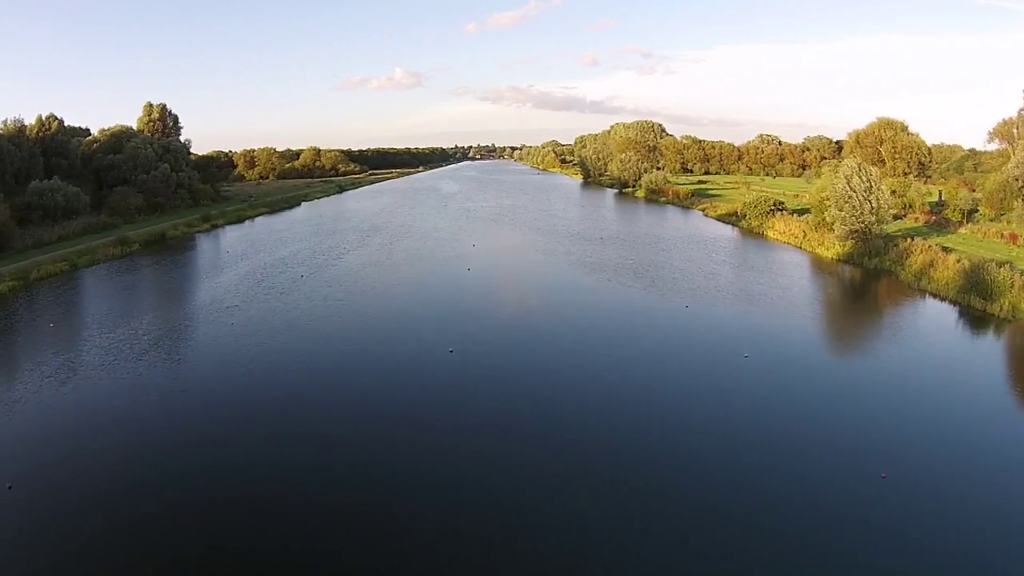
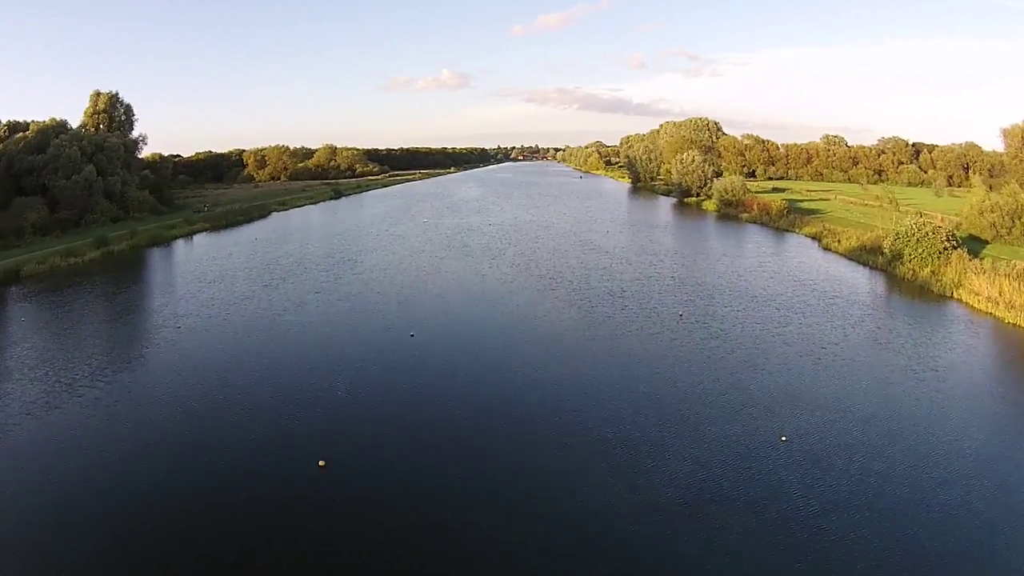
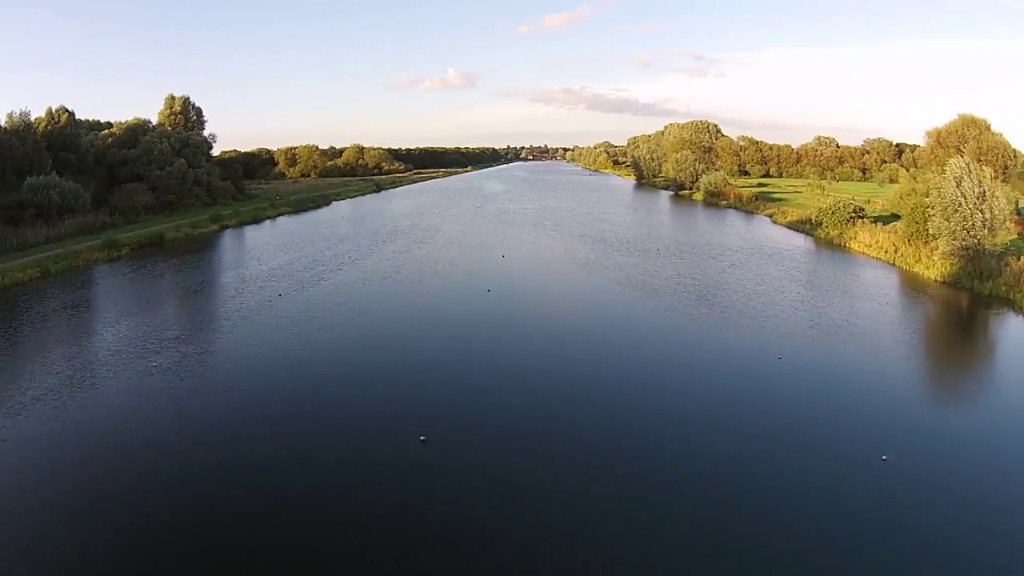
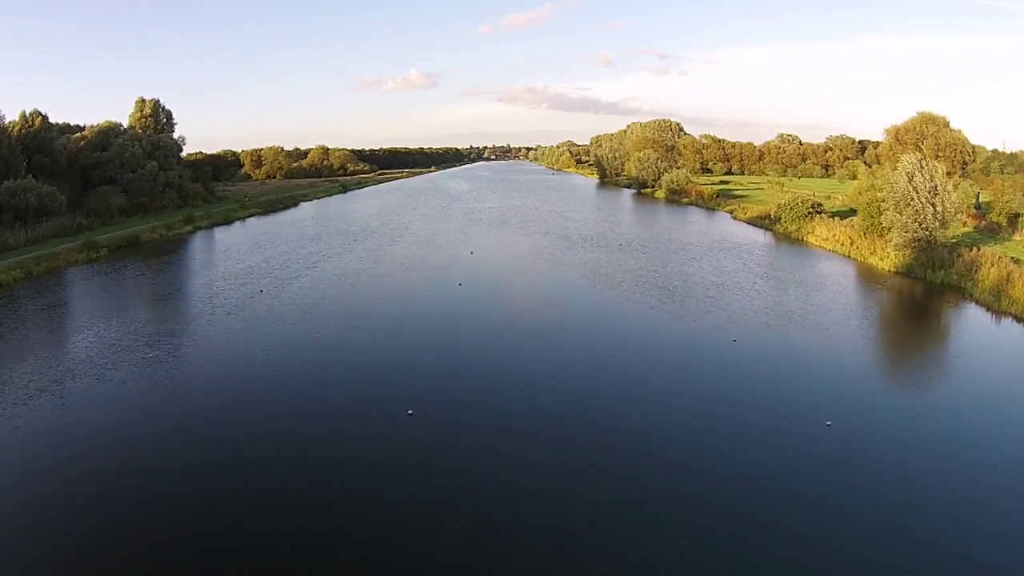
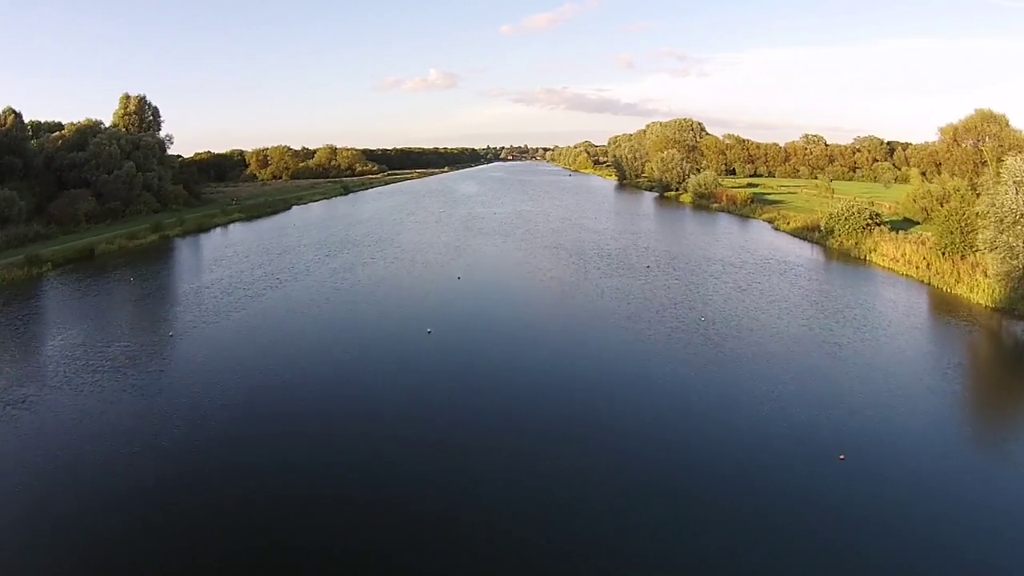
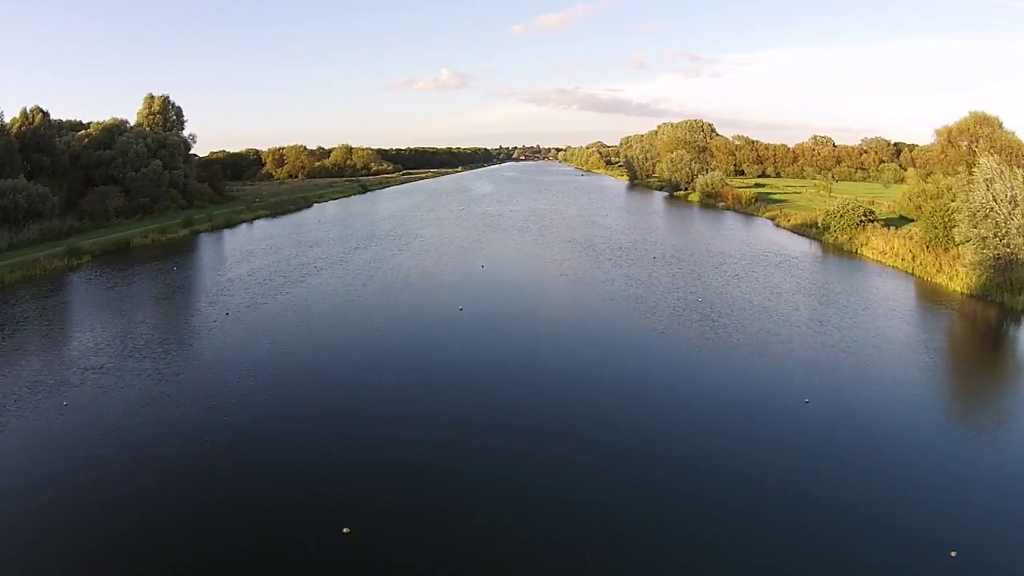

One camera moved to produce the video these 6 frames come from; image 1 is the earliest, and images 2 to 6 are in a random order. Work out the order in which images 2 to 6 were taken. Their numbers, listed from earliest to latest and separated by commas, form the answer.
4, 3, 6, 5, 2
